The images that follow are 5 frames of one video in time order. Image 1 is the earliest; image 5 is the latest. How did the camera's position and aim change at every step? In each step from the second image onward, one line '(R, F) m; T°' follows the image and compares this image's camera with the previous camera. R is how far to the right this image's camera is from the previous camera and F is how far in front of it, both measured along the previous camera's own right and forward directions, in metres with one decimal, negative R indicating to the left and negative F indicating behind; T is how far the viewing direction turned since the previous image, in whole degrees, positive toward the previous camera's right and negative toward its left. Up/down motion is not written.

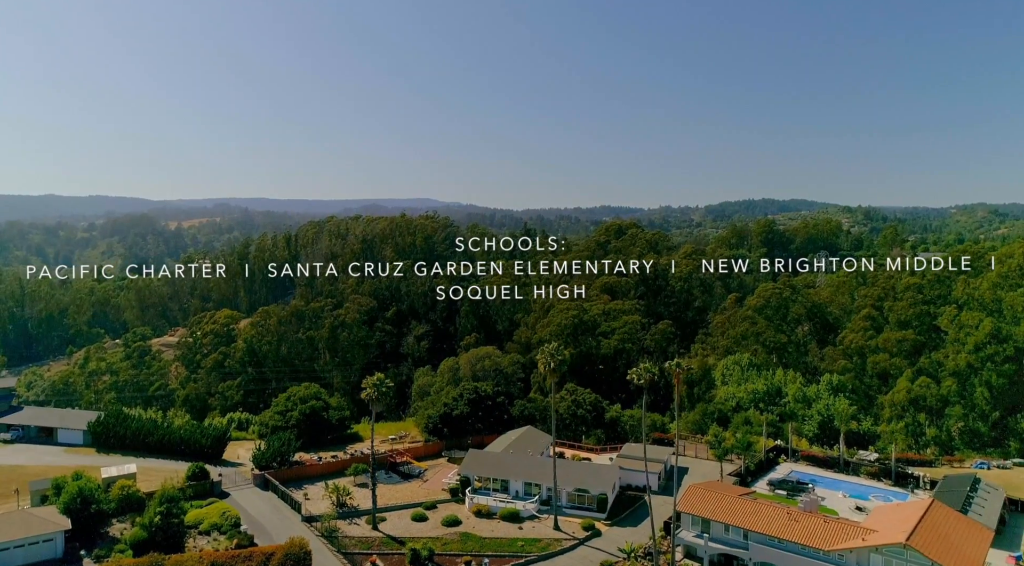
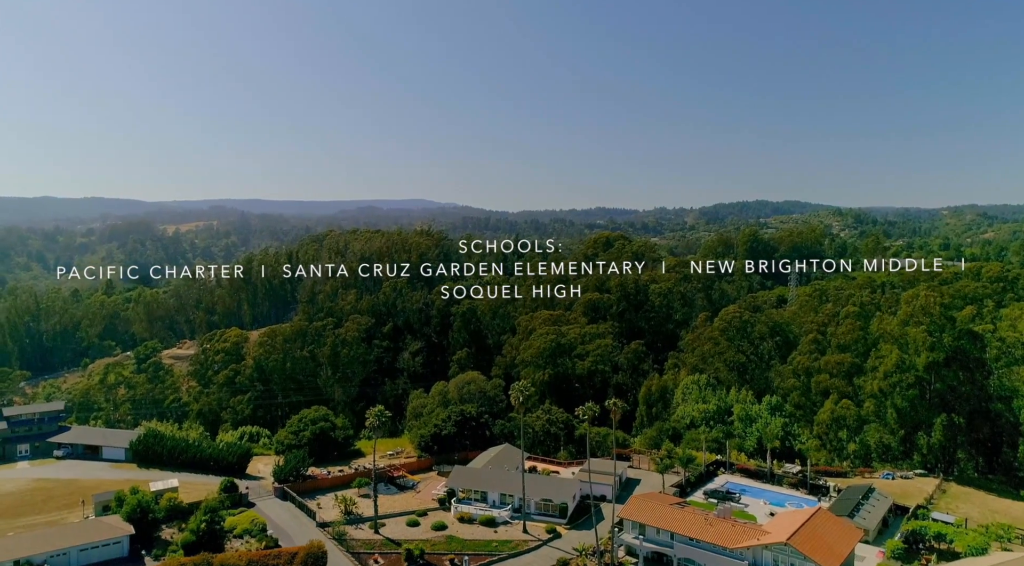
(+1.4, -7.7) m; 0°
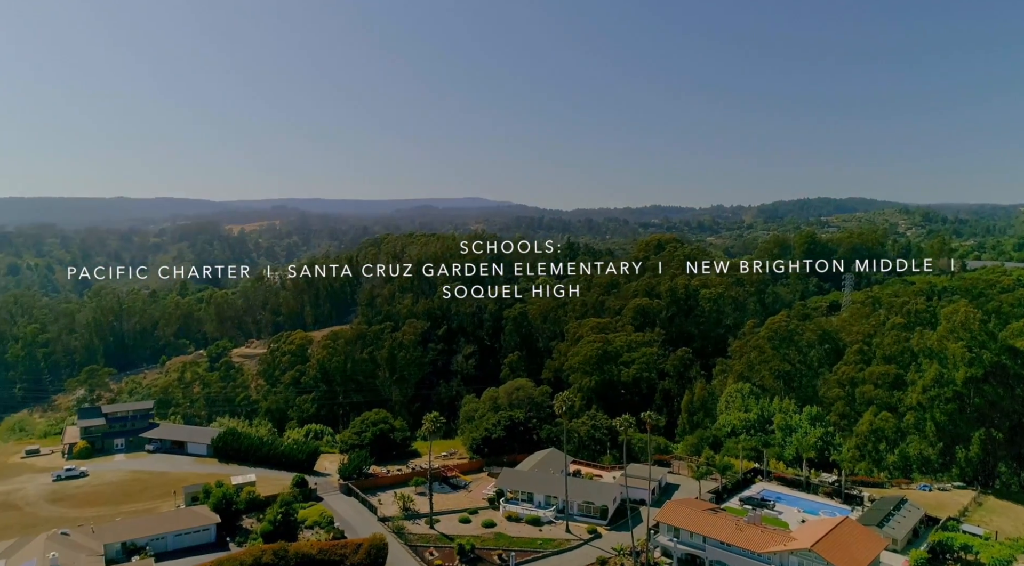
(+0.6, -3.4) m; -5°
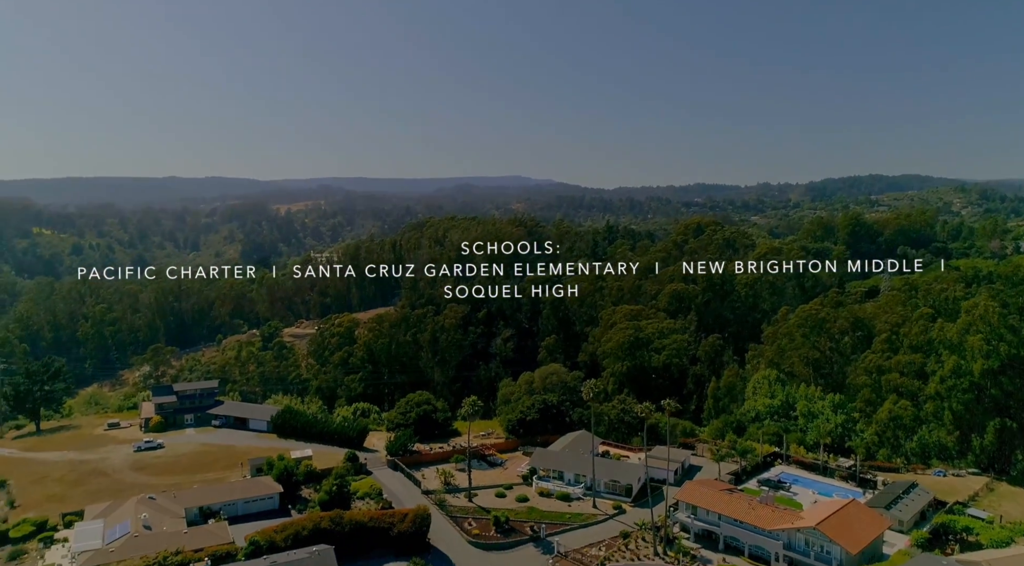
(+0.7, -3.7) m; -4°
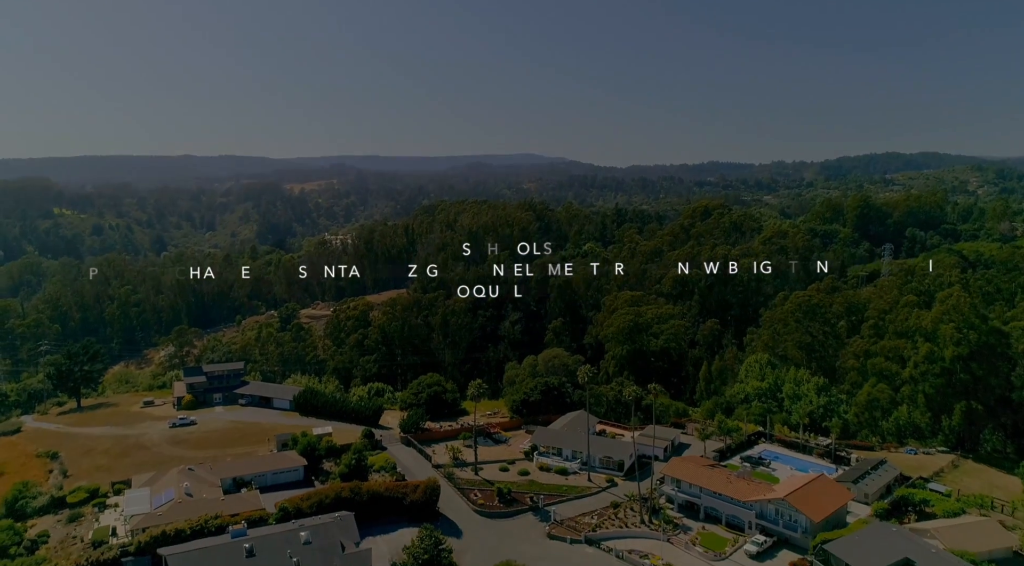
(+0.9, -4.3) m; -1°
